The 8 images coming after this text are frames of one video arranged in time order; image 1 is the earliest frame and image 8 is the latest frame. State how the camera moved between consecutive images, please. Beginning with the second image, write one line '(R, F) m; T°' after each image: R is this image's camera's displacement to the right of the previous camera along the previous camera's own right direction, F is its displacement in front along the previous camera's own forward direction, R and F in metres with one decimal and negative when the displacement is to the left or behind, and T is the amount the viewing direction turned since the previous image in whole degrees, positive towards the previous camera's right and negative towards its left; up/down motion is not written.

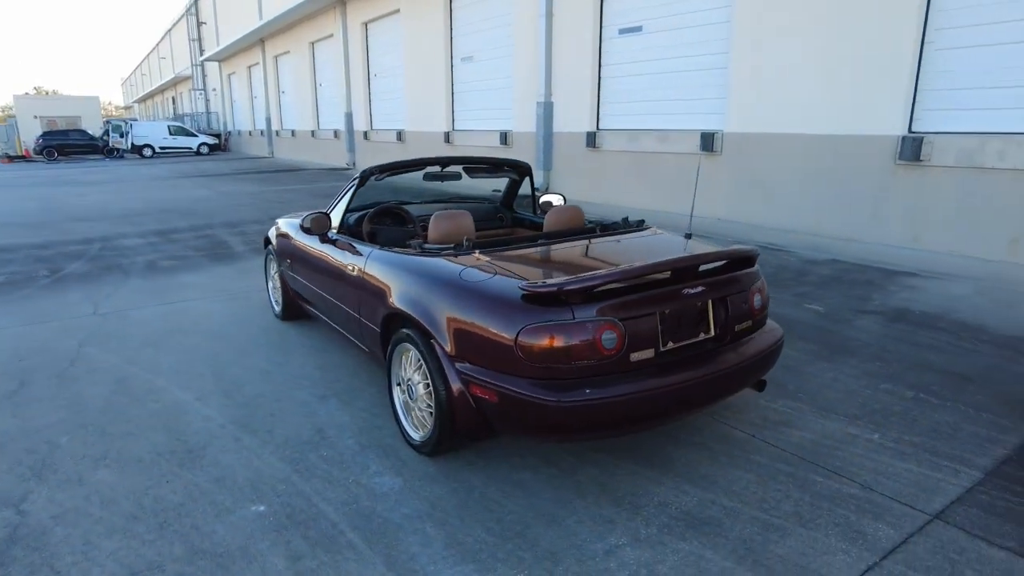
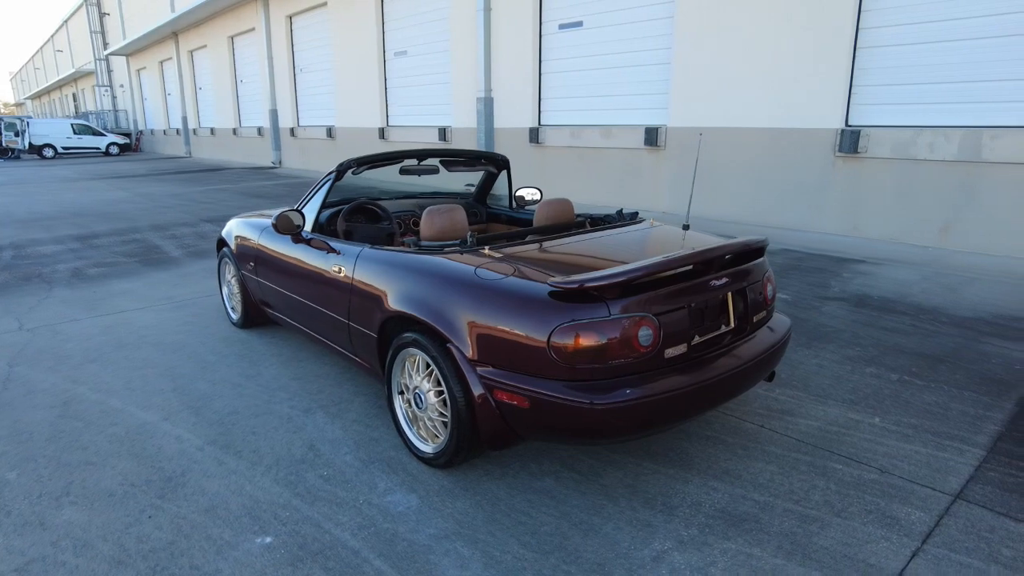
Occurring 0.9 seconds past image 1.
(-0.4, +0.2) m; +7°
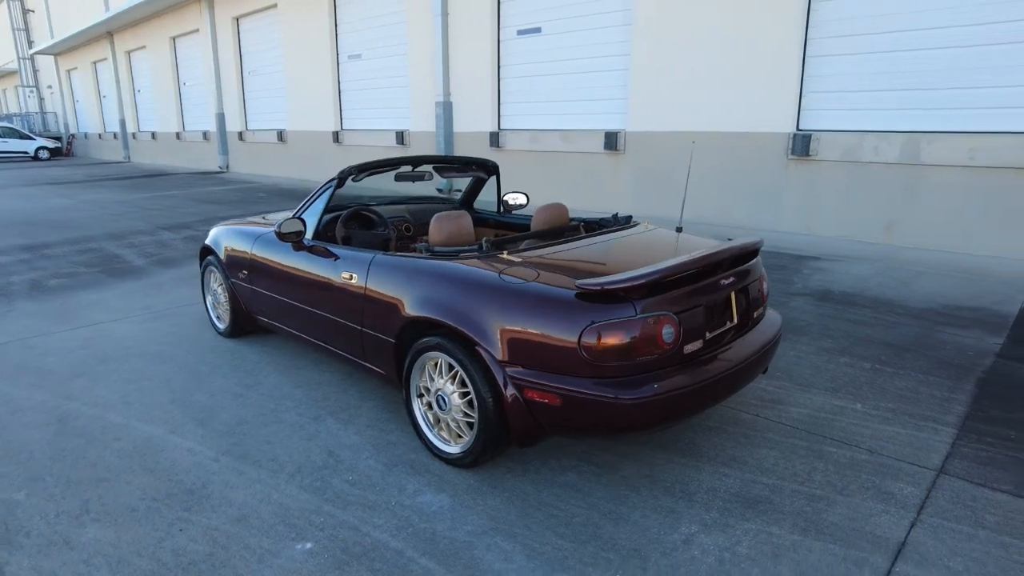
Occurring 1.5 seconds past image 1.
(-0.4, -0.1) m; +5°
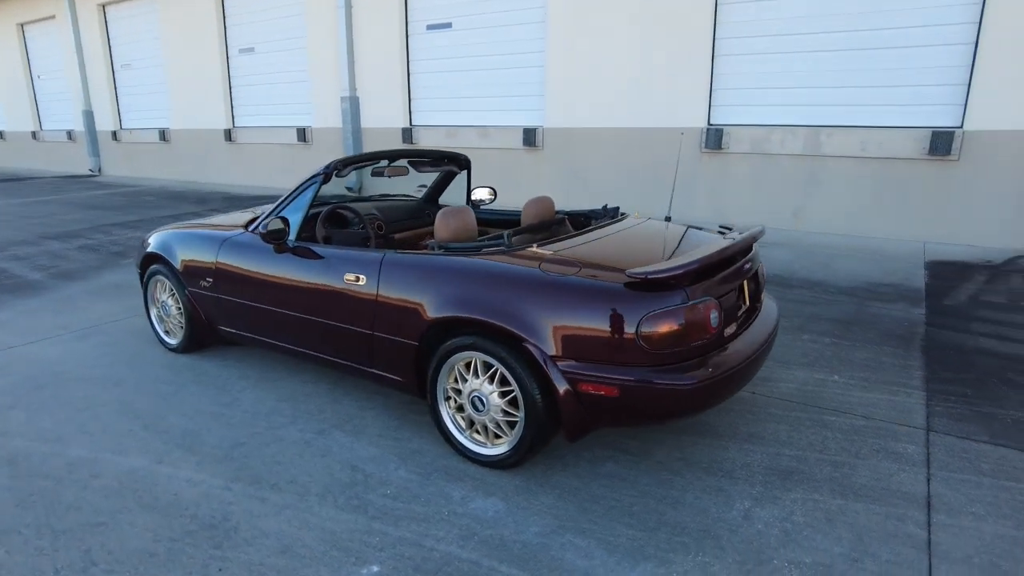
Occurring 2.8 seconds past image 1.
(-0.7, +0.1) m; +10°
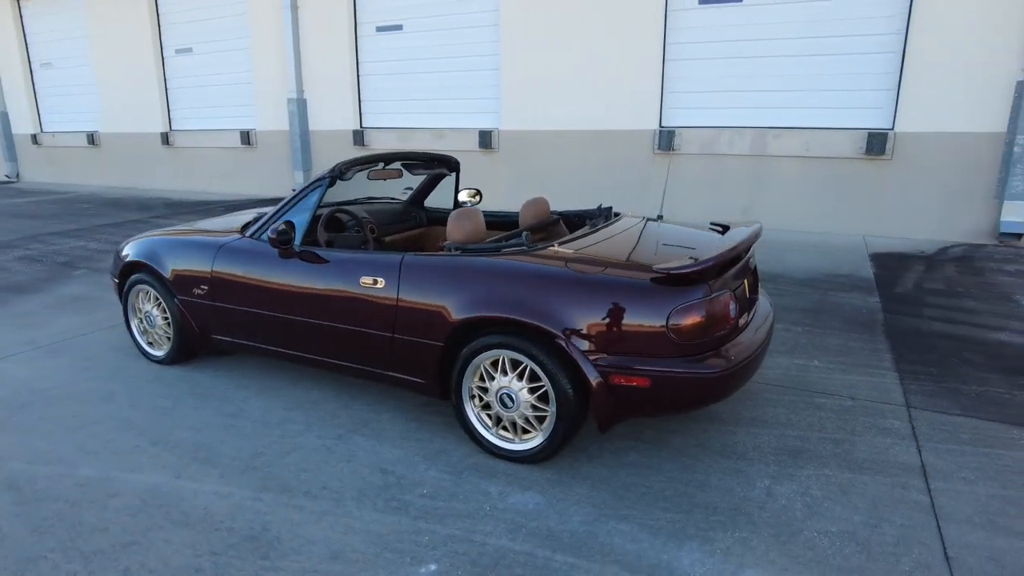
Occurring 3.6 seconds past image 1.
(-0.4, -0.1) m; +6°
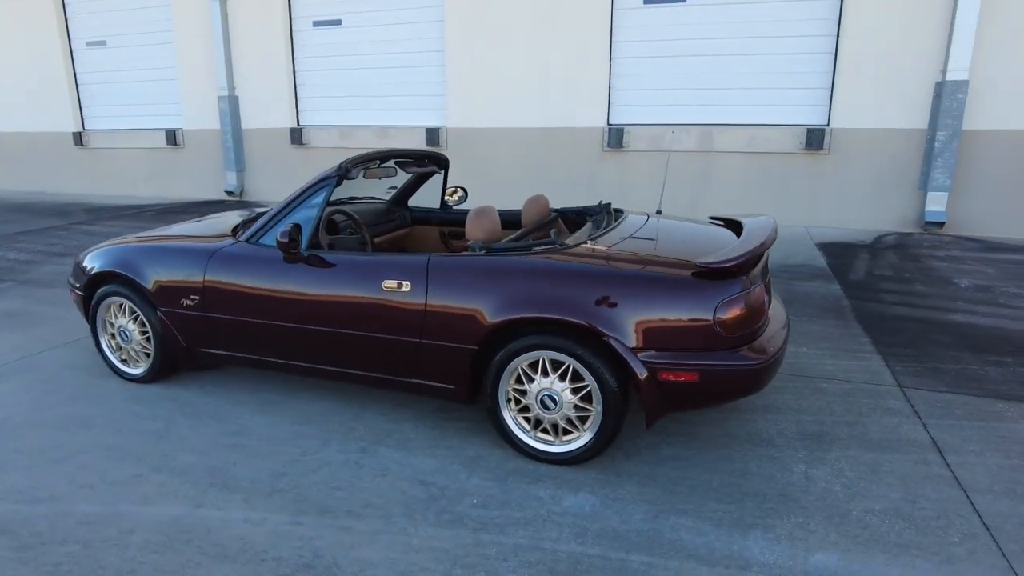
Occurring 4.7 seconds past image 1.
(-0.5, +0.1) m; +7°
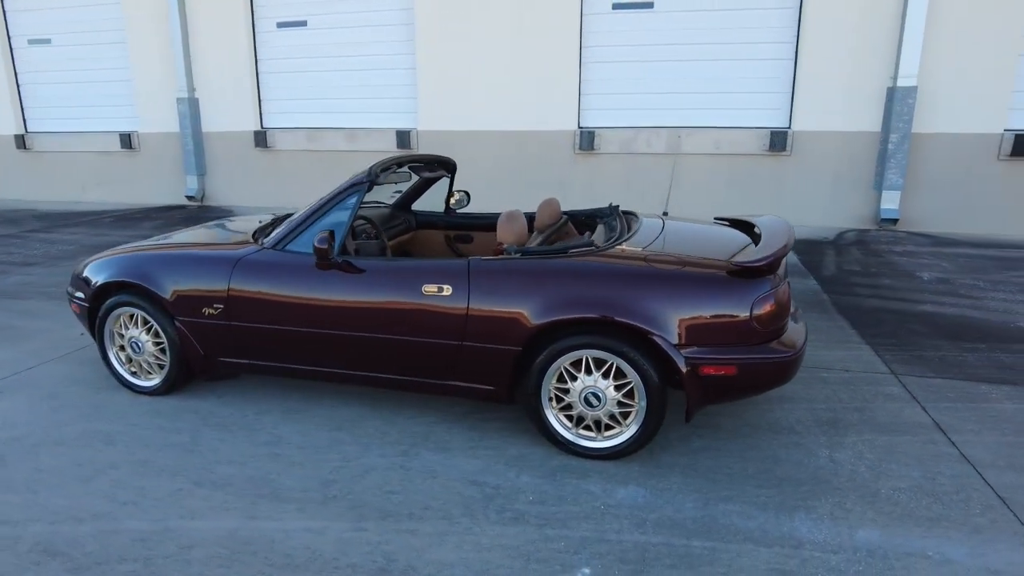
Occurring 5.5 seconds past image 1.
(-0.5, -0.1) m; +5°
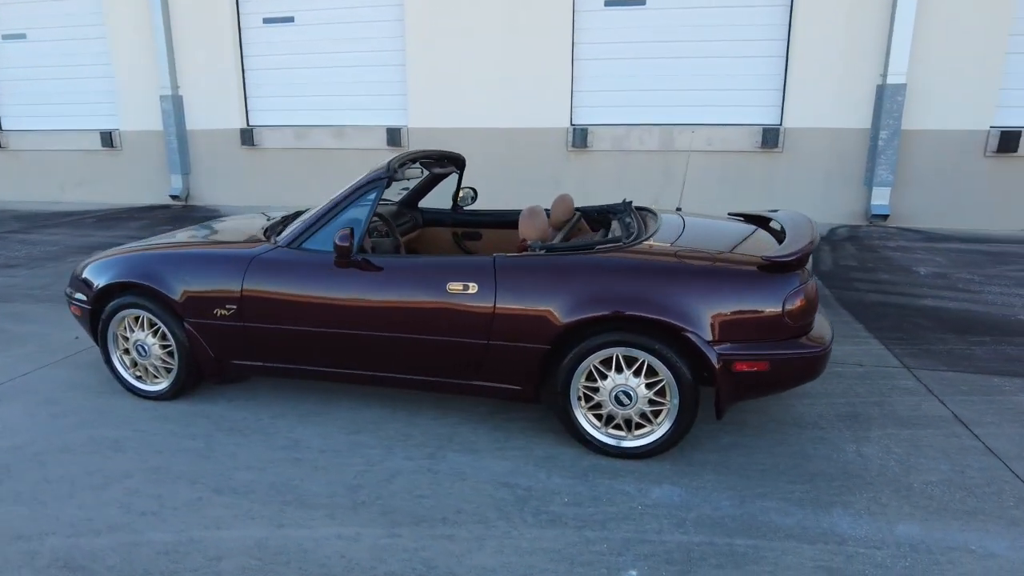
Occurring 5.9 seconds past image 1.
(-0.2, +0.1) m; +2°
